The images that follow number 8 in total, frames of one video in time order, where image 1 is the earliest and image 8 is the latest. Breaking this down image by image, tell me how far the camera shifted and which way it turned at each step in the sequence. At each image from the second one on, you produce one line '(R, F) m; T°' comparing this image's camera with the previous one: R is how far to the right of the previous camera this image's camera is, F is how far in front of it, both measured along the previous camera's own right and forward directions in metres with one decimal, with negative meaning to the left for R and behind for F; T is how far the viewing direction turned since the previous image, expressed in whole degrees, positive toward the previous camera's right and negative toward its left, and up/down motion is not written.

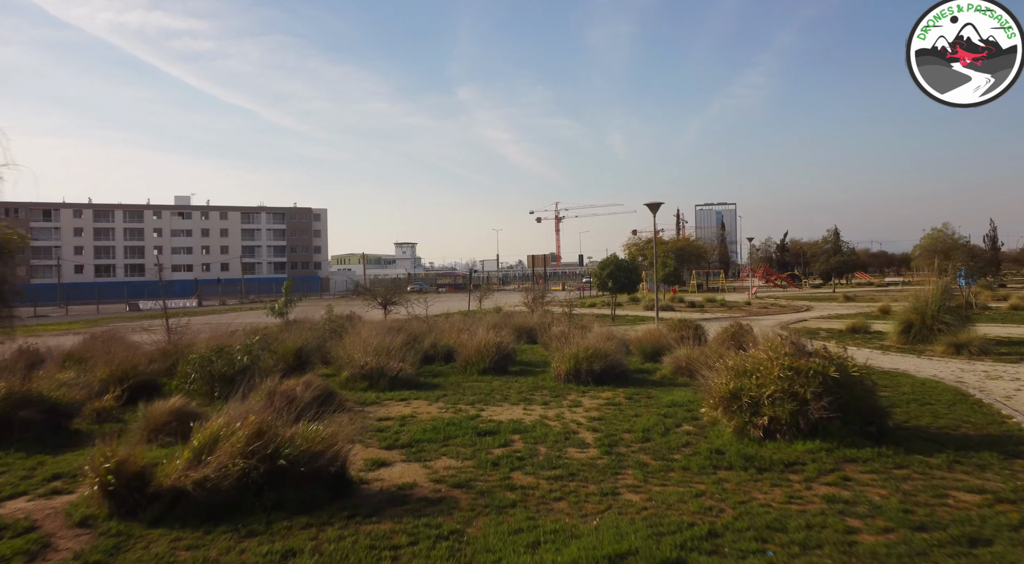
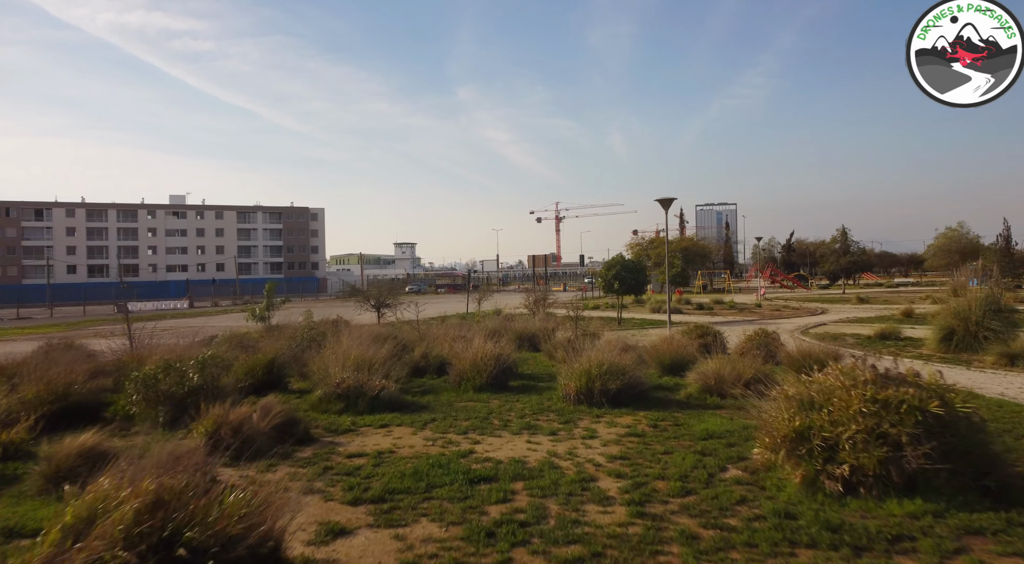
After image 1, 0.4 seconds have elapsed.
(0.0, +1.3) m; 0°
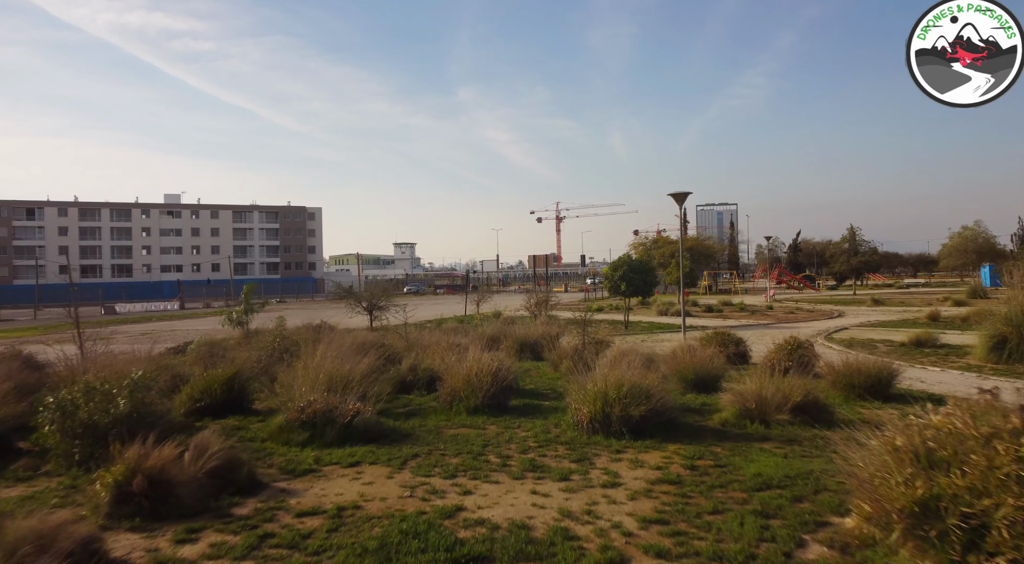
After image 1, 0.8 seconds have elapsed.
(0.0, +1.3) m; 0°
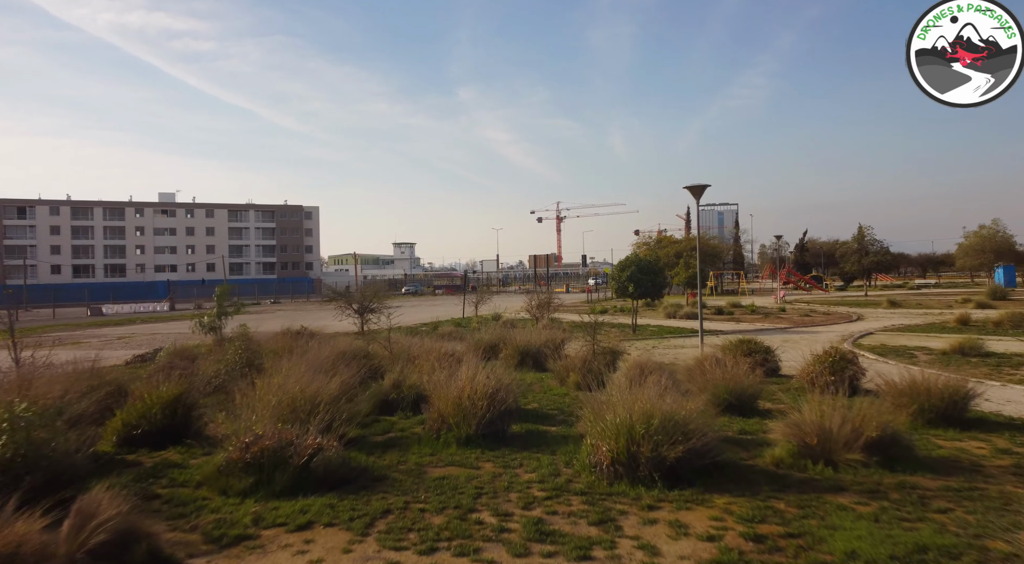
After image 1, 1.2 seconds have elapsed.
(0.0, +1.4) m; 0°
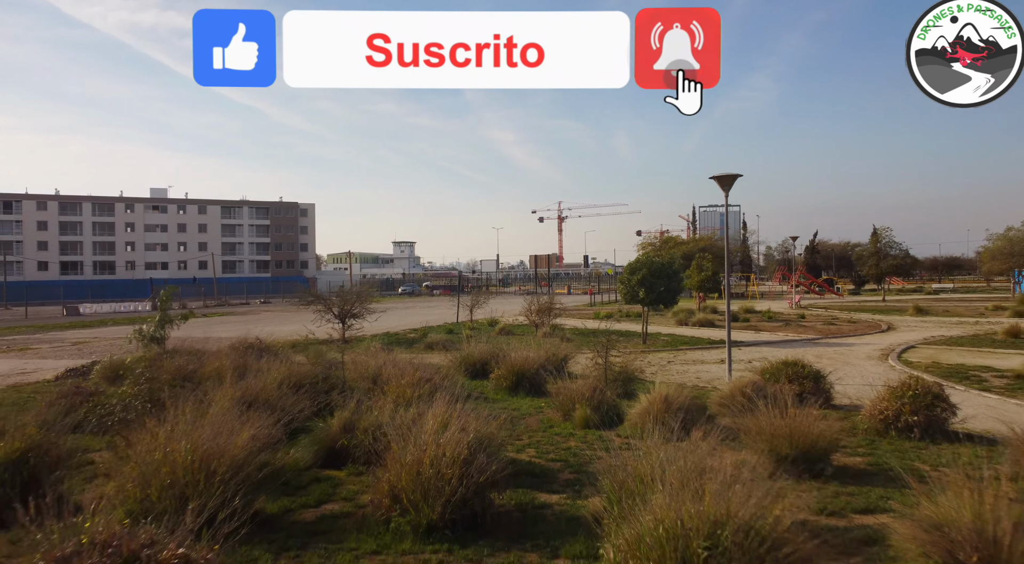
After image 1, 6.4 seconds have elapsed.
(+0.1, +2.0) m; 0°
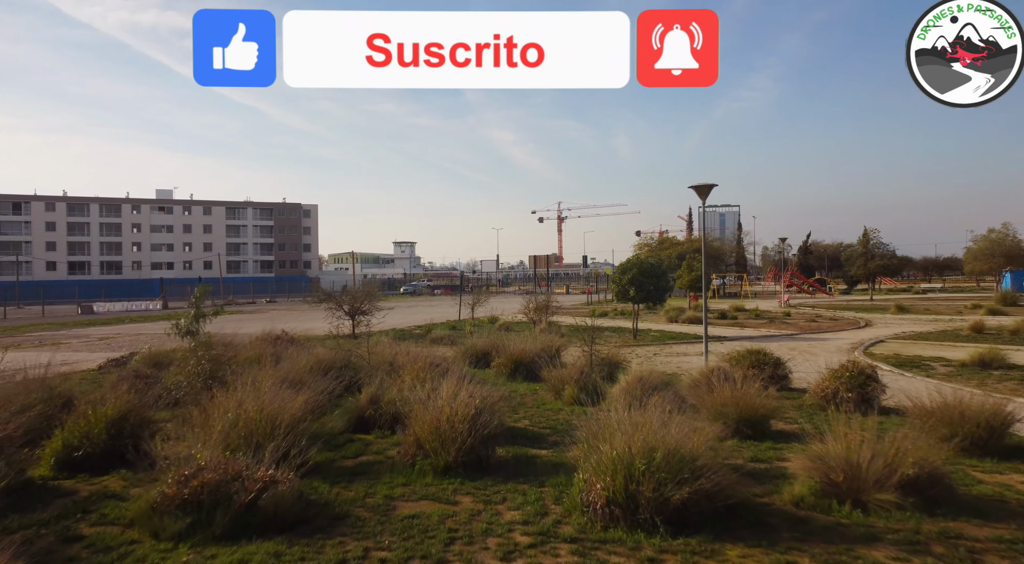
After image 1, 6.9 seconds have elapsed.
(0.0, -1.3) m; 0°
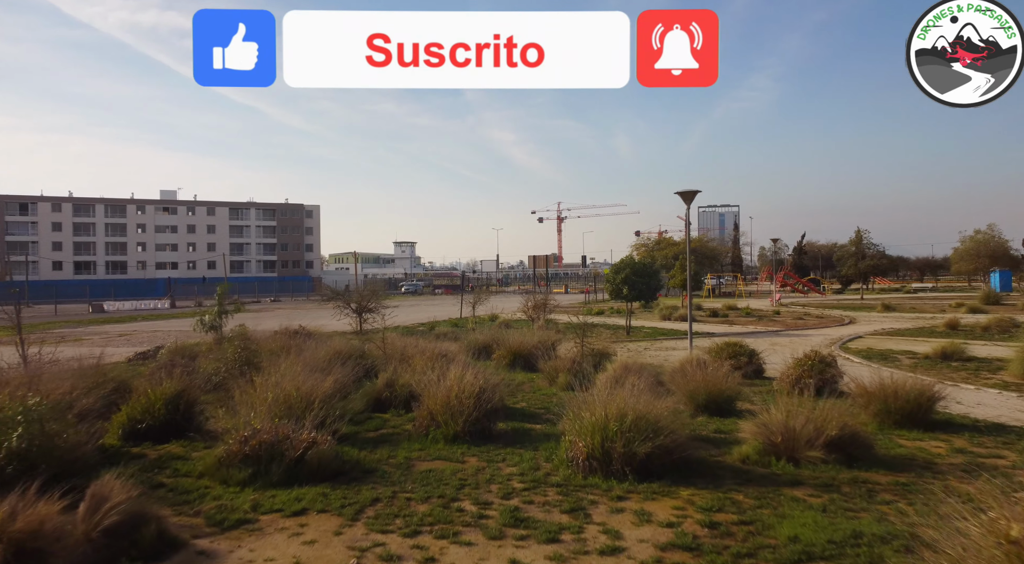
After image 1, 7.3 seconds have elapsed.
(0.0, -1.0) m; 0°
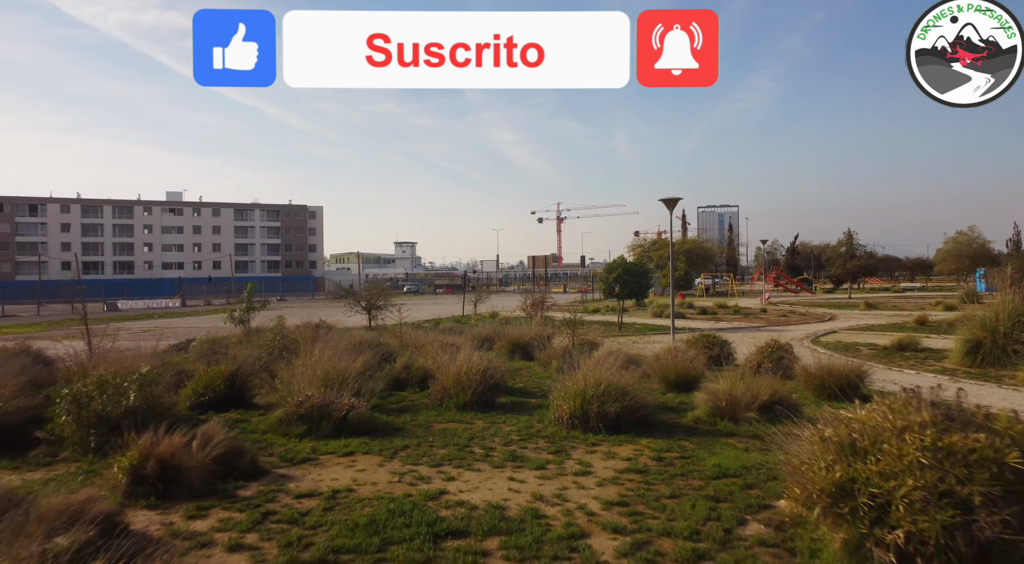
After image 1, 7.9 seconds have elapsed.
(0.0, -1.5) m; 0°
